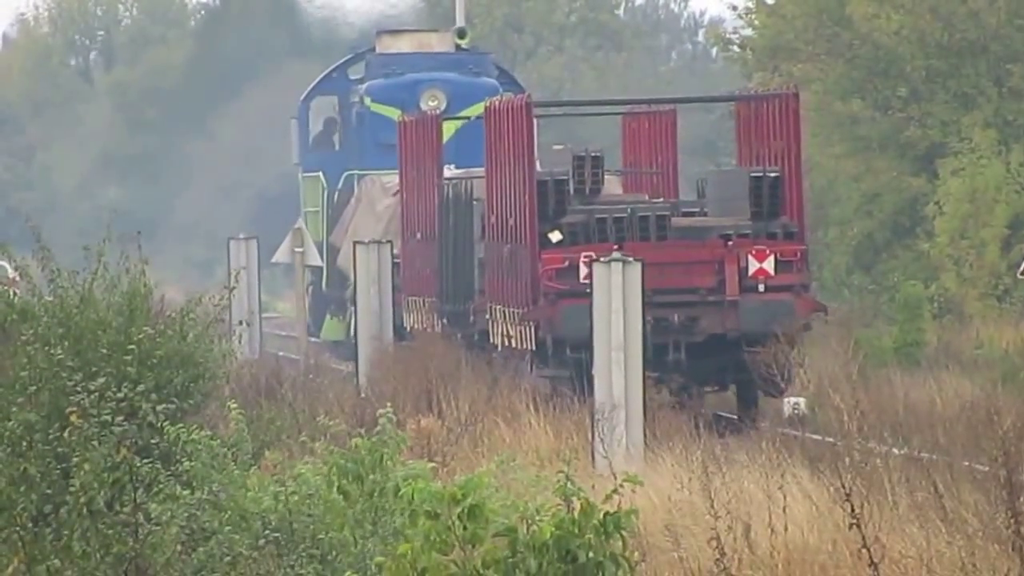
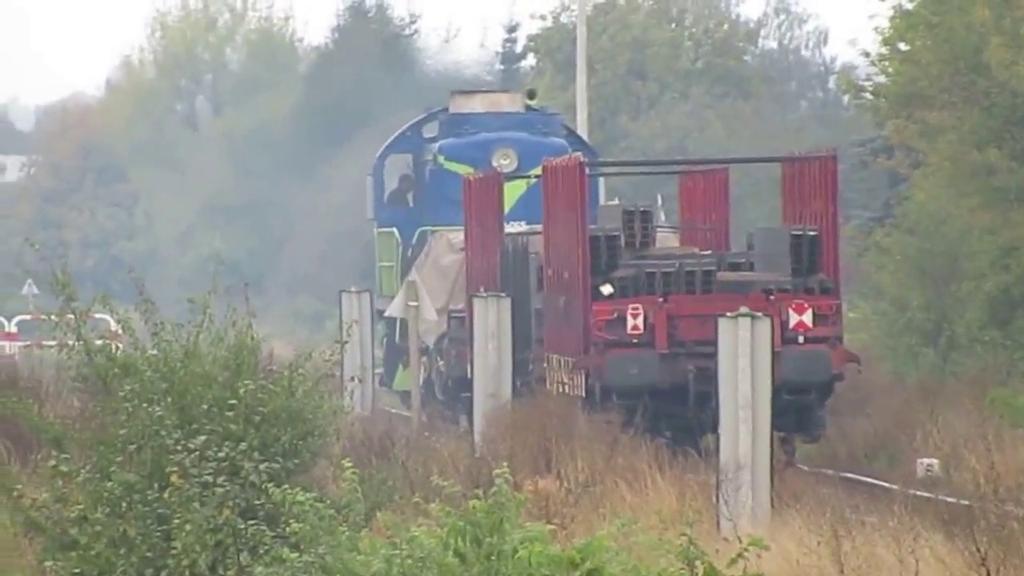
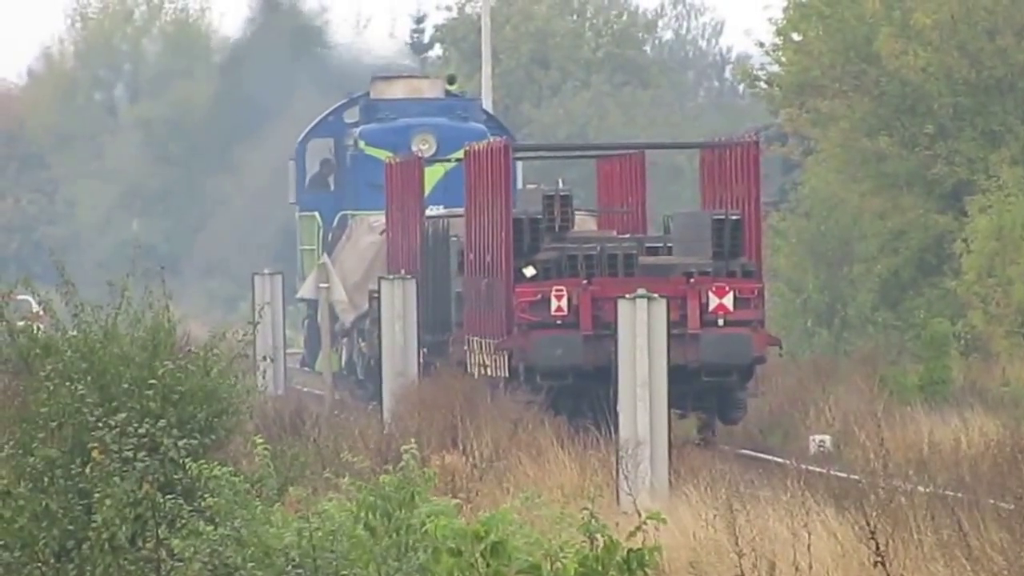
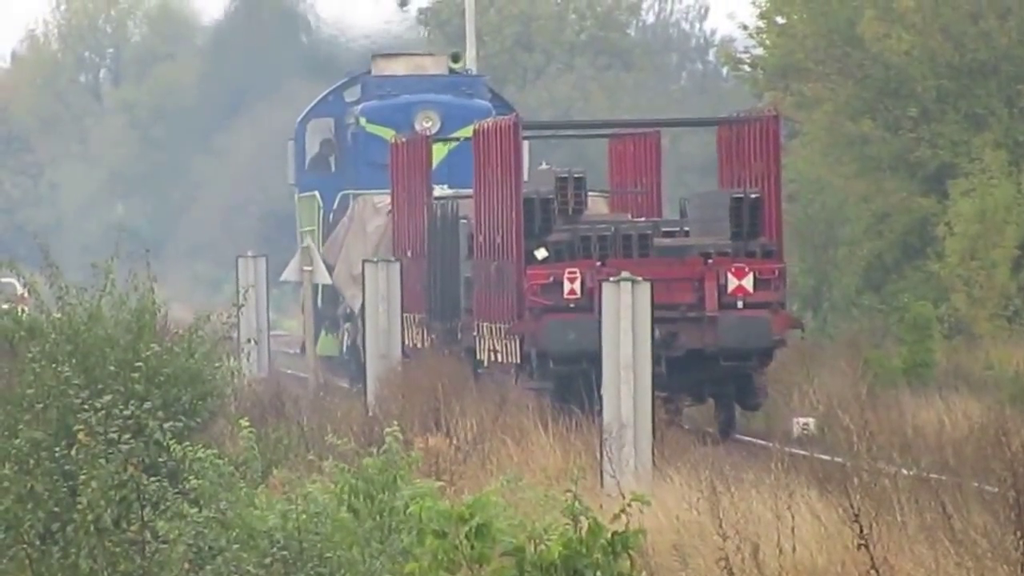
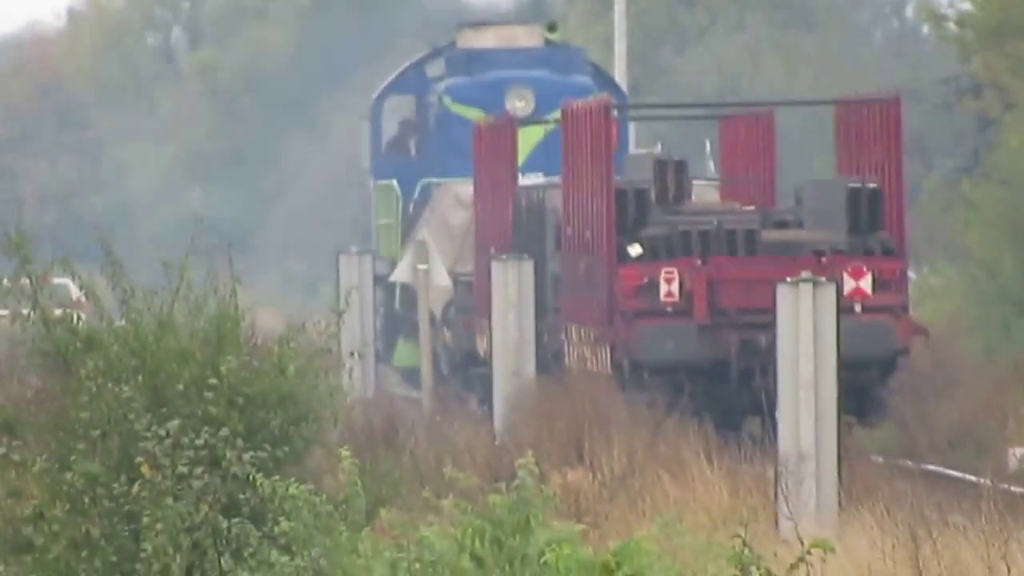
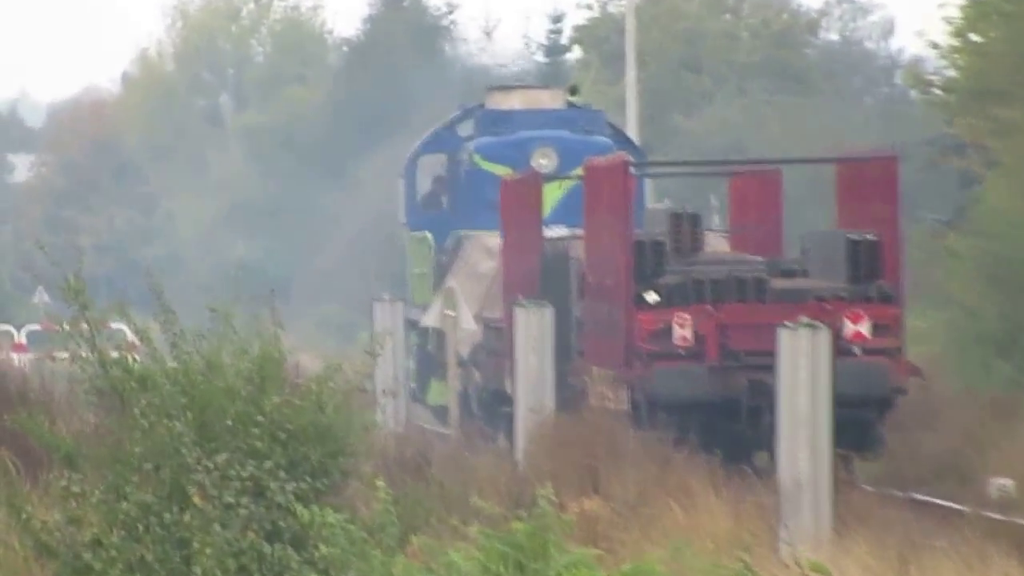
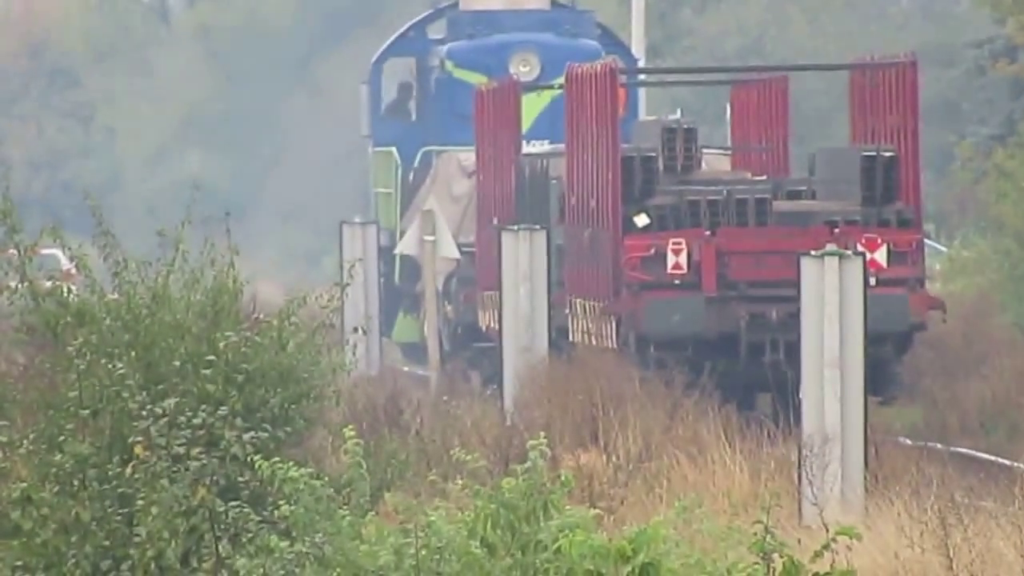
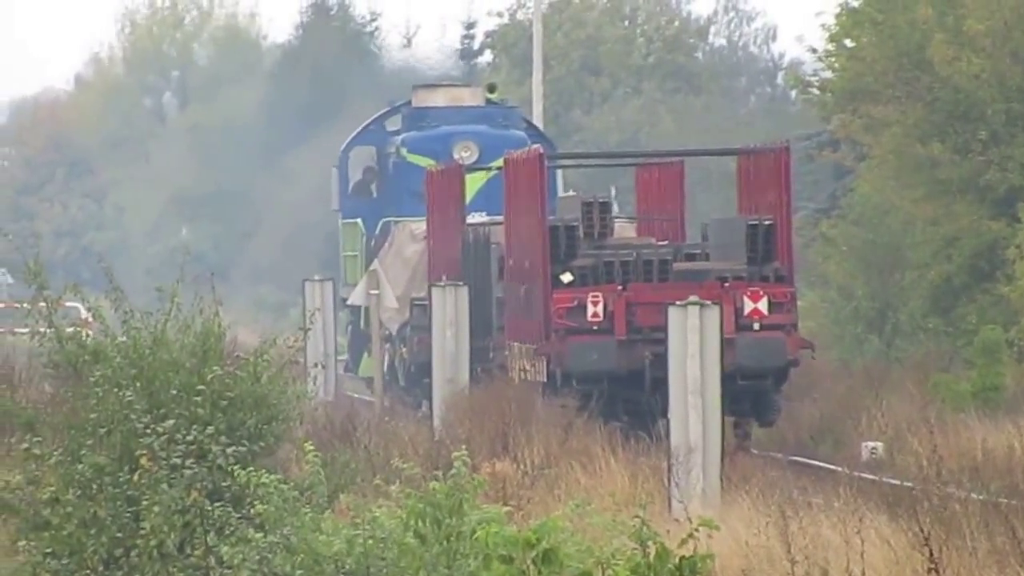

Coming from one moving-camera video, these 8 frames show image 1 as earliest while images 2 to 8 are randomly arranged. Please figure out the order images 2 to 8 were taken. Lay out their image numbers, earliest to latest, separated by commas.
4, 3, 8, 2, 6, 5, 7
